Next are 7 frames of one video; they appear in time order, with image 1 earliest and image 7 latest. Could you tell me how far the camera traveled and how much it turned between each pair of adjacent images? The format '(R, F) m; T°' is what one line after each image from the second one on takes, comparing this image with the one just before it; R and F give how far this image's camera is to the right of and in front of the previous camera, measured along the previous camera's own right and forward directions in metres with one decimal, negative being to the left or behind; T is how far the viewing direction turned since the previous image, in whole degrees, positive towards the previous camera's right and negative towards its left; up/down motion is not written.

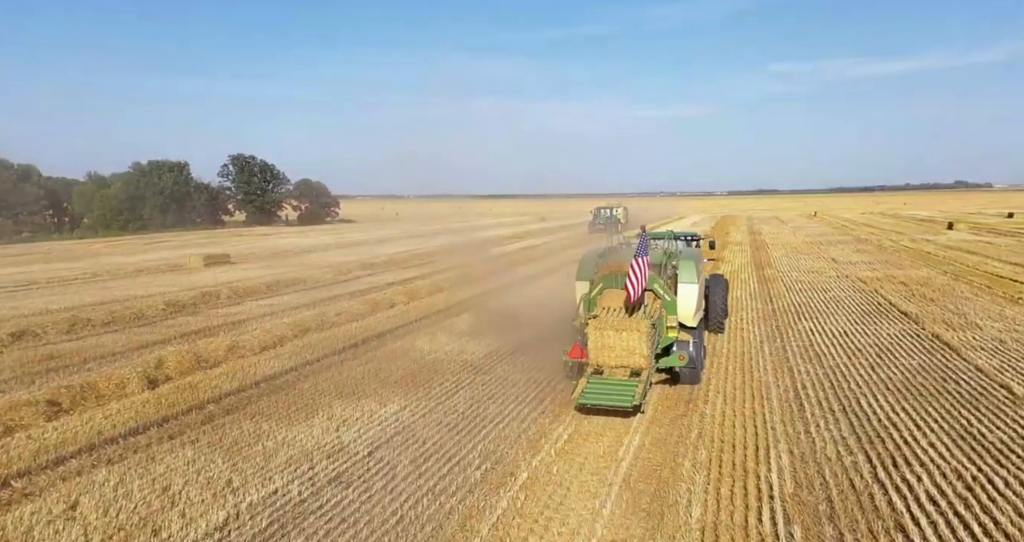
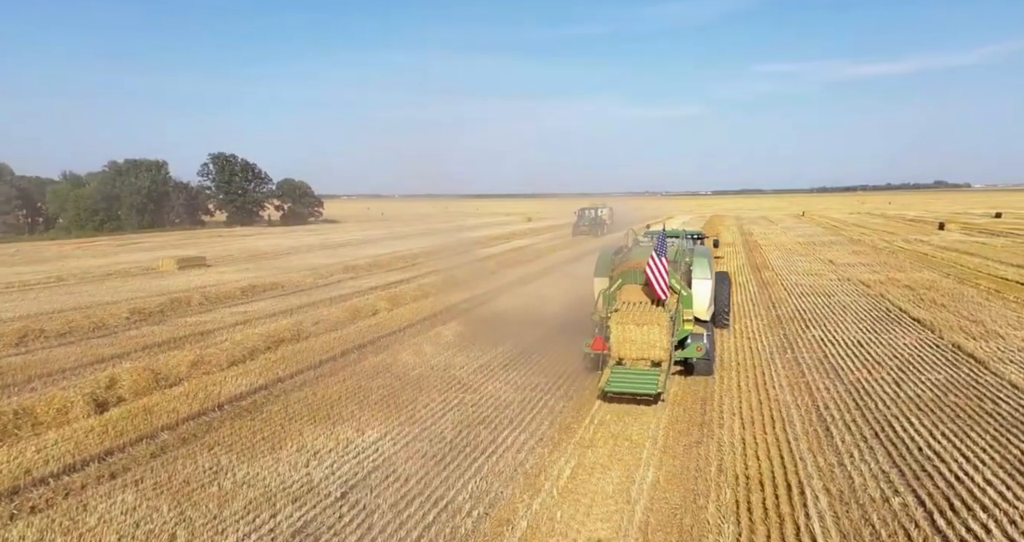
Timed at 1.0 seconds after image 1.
(-0.1, +0.8) m; +1°
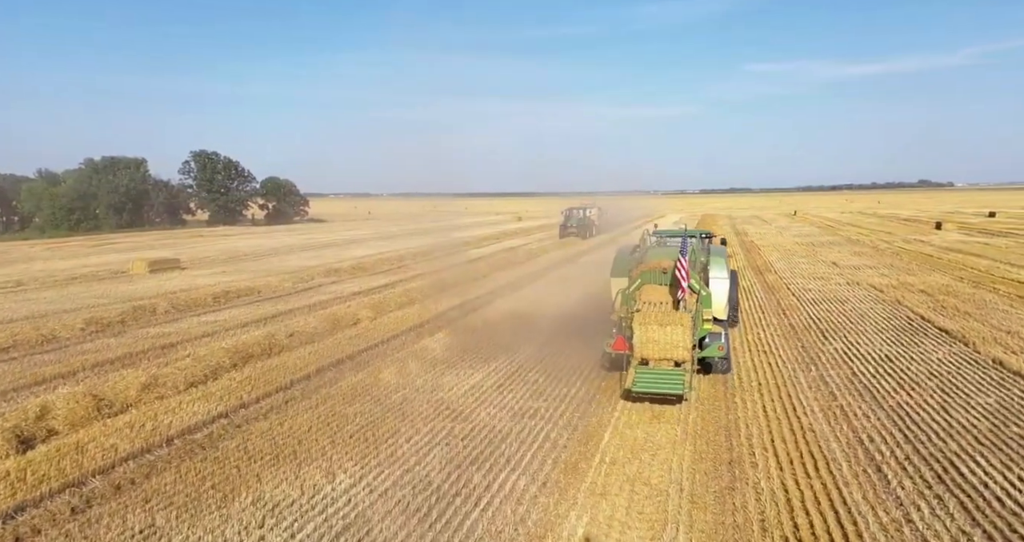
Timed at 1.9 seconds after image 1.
(-0.1, +1.0) m; +1°
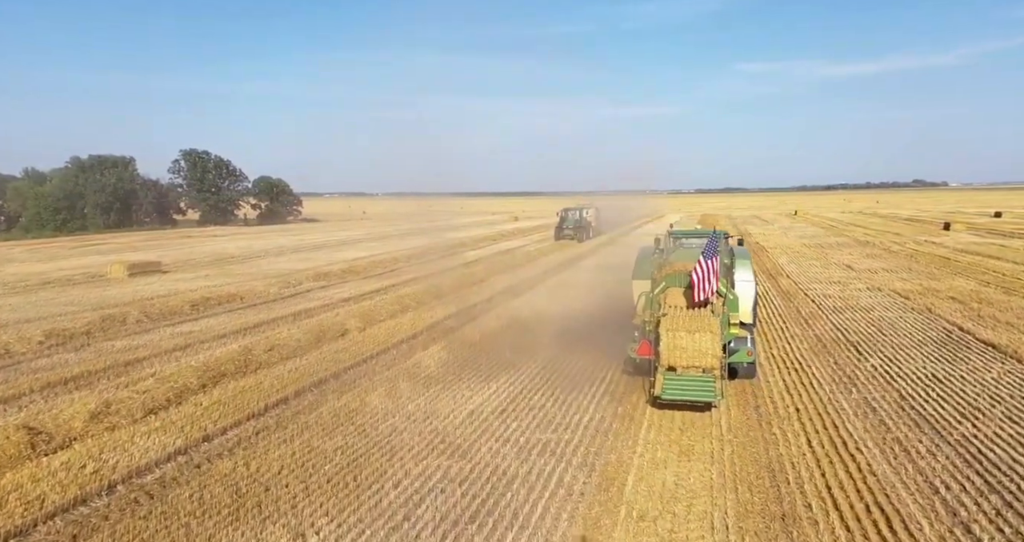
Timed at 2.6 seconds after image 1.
(-0.1, +1.0) m; 0°
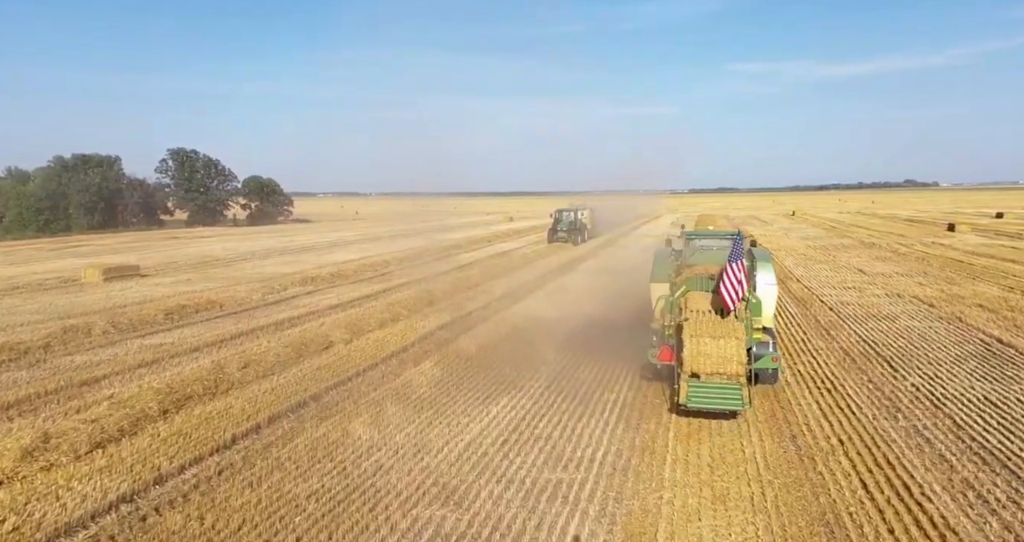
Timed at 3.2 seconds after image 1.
(-0.1, +0.9) m; +1°
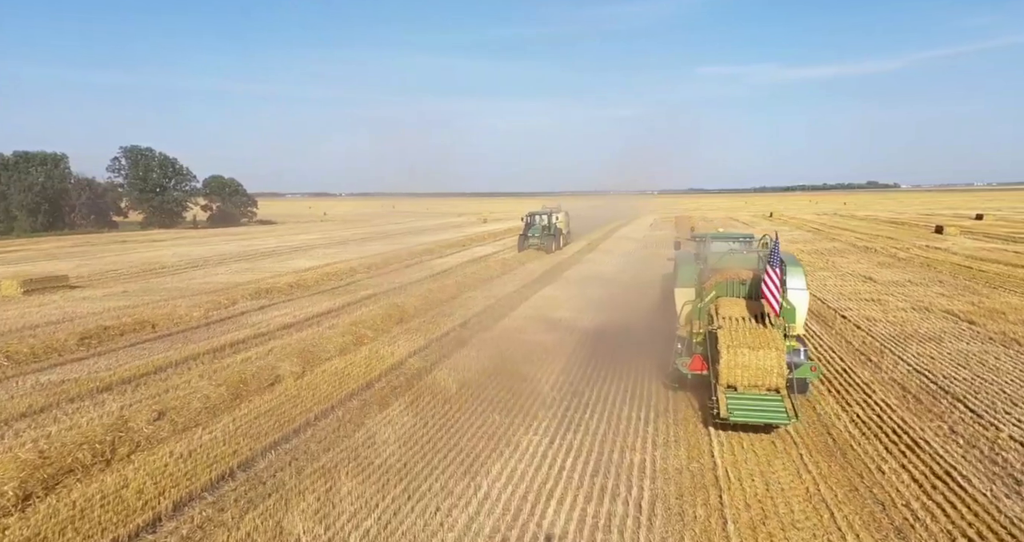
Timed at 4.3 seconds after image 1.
(-0.2, +1.8) m; +3°
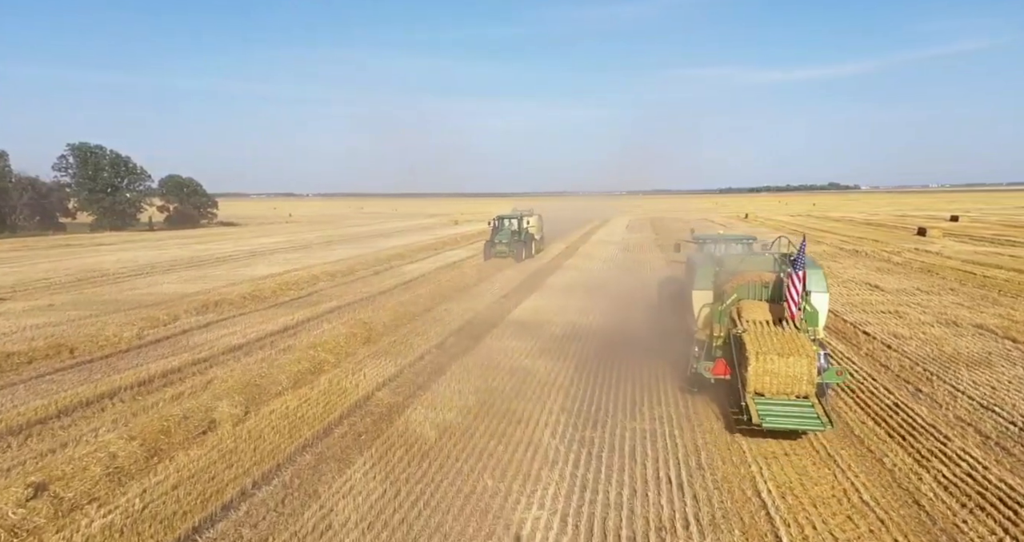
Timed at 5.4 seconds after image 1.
(-0.2, +1.6) m; +3°
